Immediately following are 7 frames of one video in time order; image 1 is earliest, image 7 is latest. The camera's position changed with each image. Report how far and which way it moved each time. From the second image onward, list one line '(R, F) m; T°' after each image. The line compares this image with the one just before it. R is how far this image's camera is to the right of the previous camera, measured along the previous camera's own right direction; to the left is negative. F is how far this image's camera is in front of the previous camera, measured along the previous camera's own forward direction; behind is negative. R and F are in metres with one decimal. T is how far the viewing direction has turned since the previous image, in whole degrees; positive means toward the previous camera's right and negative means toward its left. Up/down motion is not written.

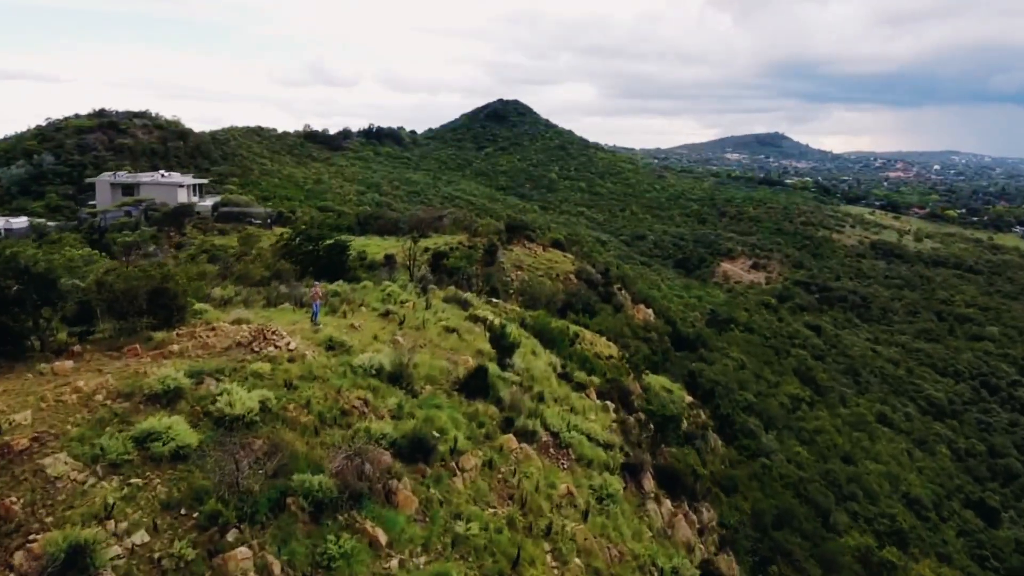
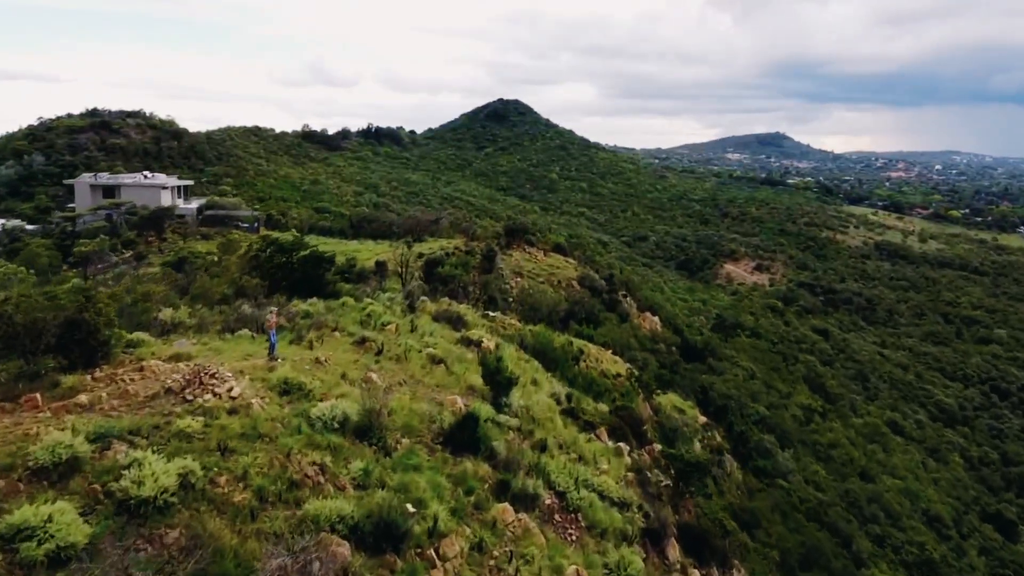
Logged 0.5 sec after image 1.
(0.0, +1.0) m; 0°
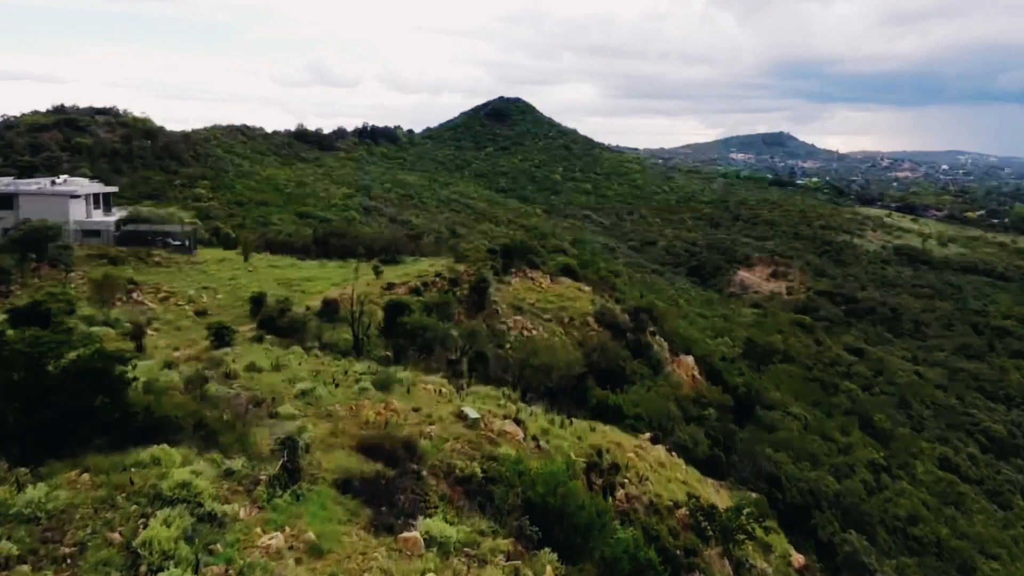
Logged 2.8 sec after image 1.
(+0.1, +4.3) m; 0°
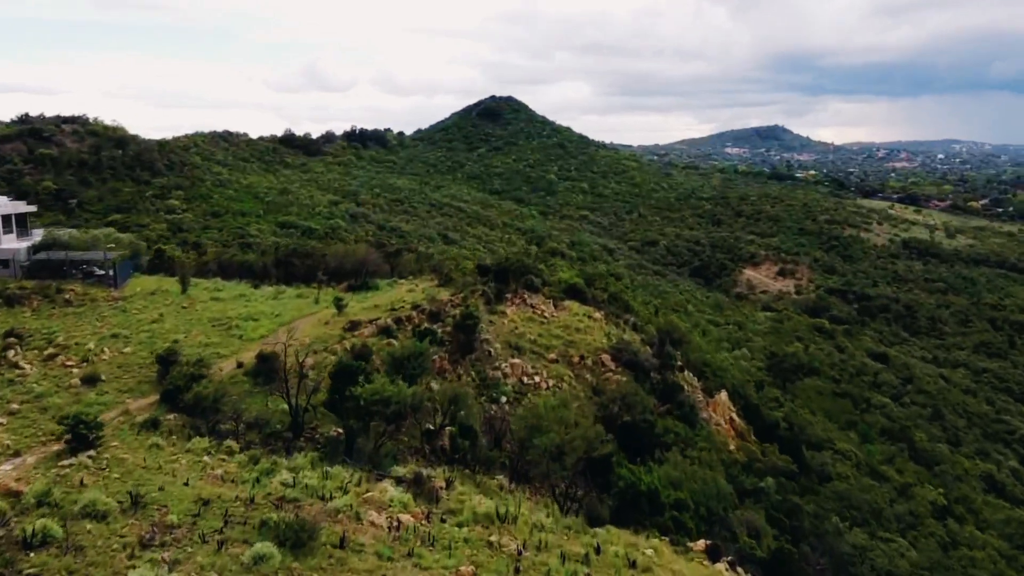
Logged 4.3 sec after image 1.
(0.0, +2.9) m; 0°
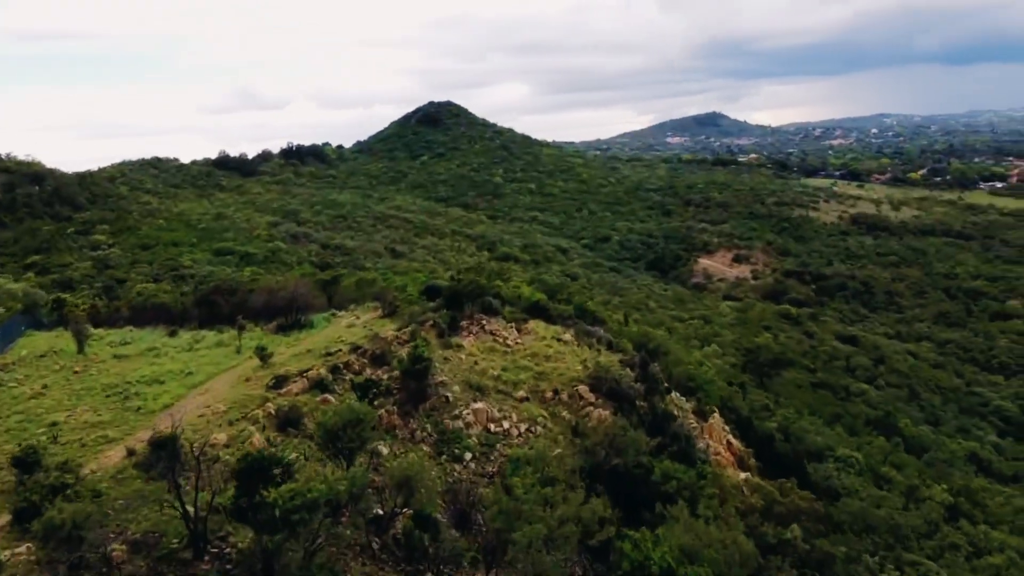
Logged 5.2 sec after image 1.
(0.0, +1.8) m; +3°
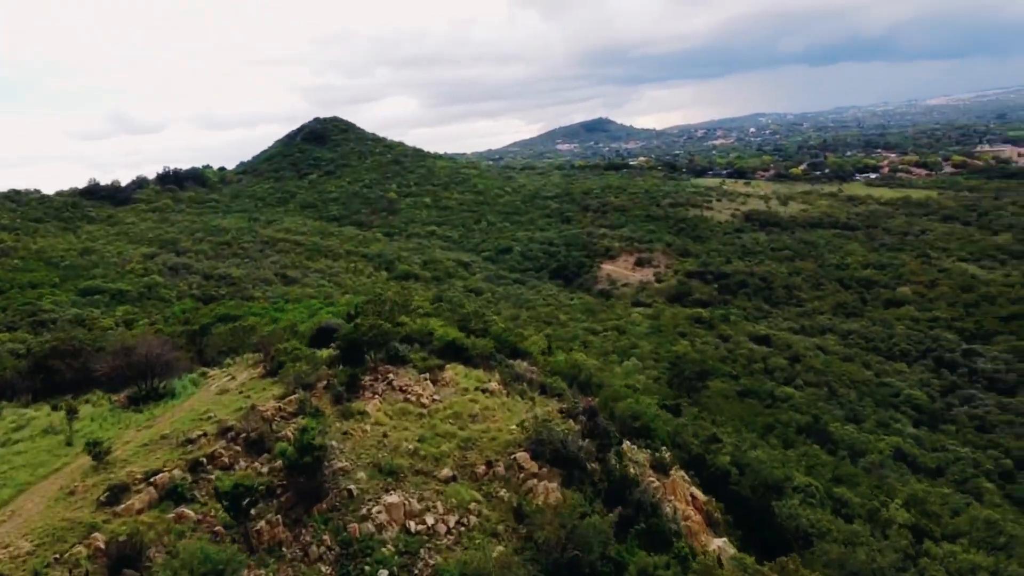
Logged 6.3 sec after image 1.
(-0.1, +2.1) m; +7°
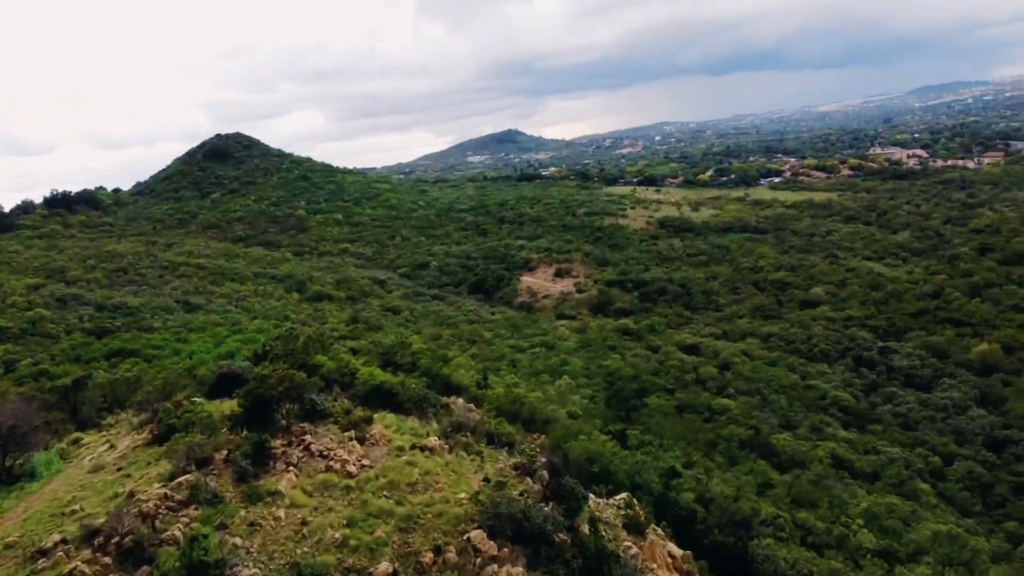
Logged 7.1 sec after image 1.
(-0.2, +1.5) m; +6°
